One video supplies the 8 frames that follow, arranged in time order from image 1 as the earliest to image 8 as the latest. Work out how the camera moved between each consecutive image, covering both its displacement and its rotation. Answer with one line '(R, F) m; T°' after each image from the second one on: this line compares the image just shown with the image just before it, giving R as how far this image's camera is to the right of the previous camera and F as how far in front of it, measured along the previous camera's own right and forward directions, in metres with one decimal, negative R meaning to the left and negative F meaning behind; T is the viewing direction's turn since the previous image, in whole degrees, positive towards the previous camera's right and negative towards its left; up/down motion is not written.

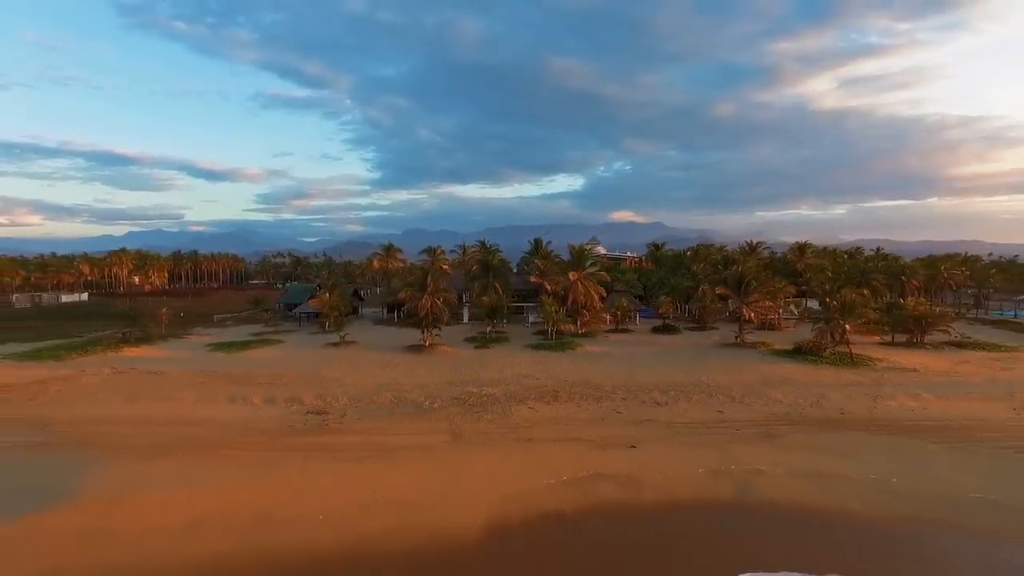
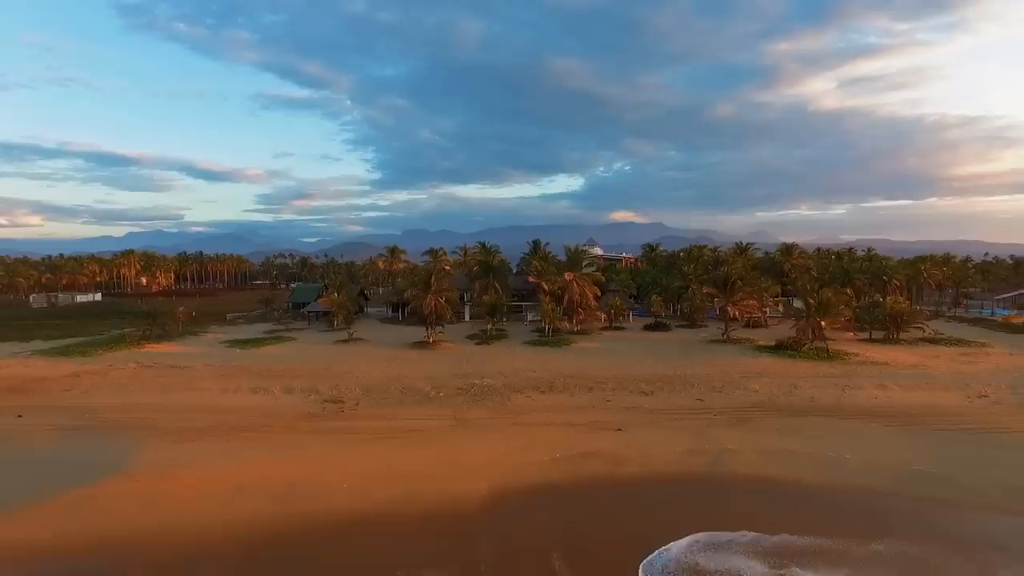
(0.0, -1.4) m; 0°
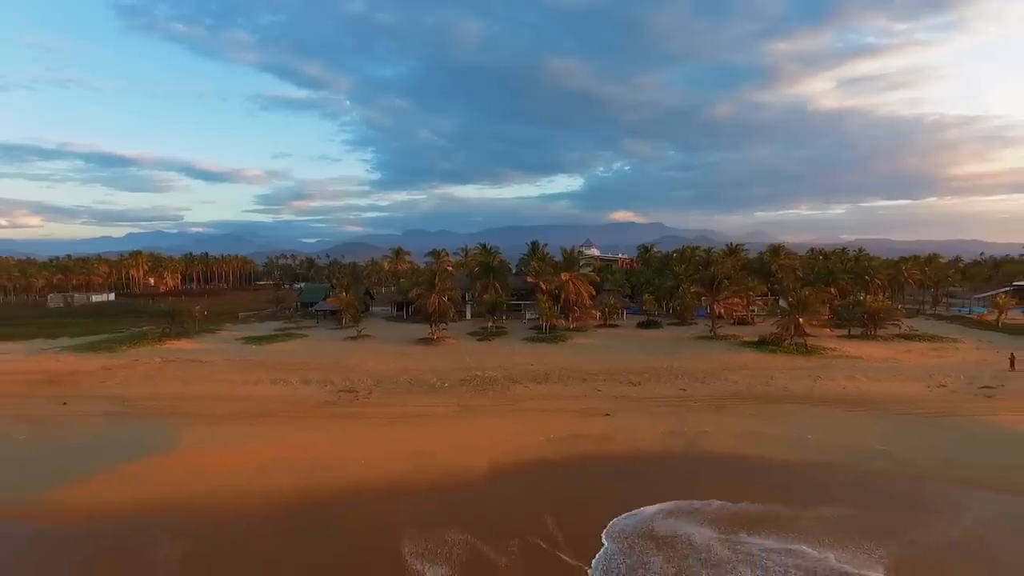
(0.0, -1.4) m; 0°
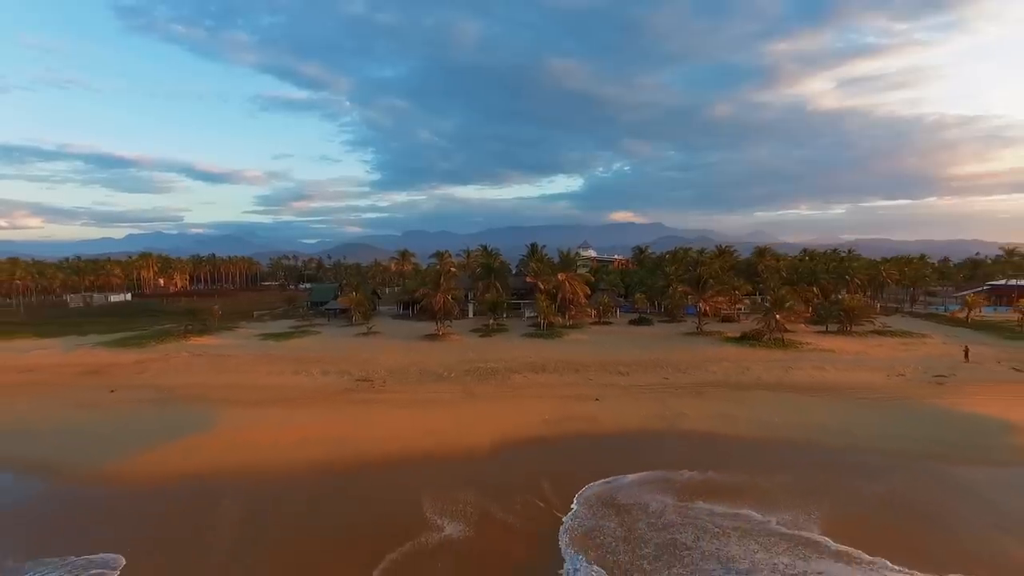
(0.0, -1.8) m; 0°
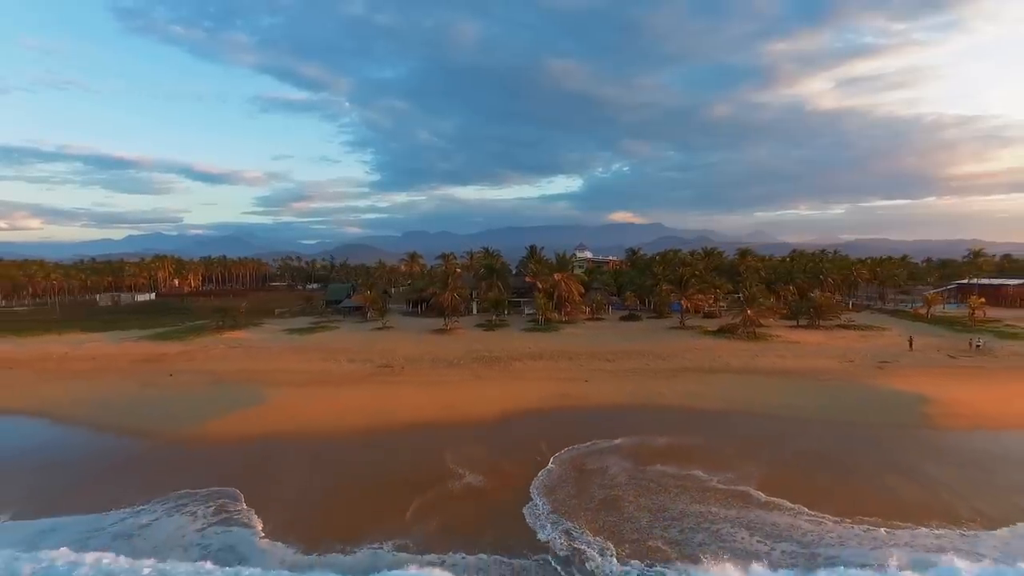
(-0.1, -2.9) m; 0°
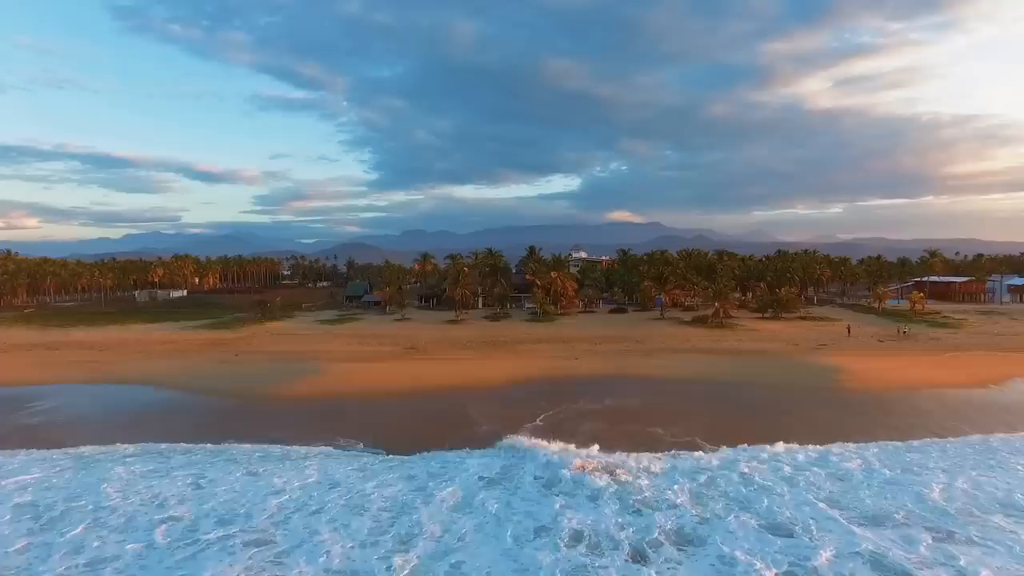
(-0.2, -4.5) m; 0°
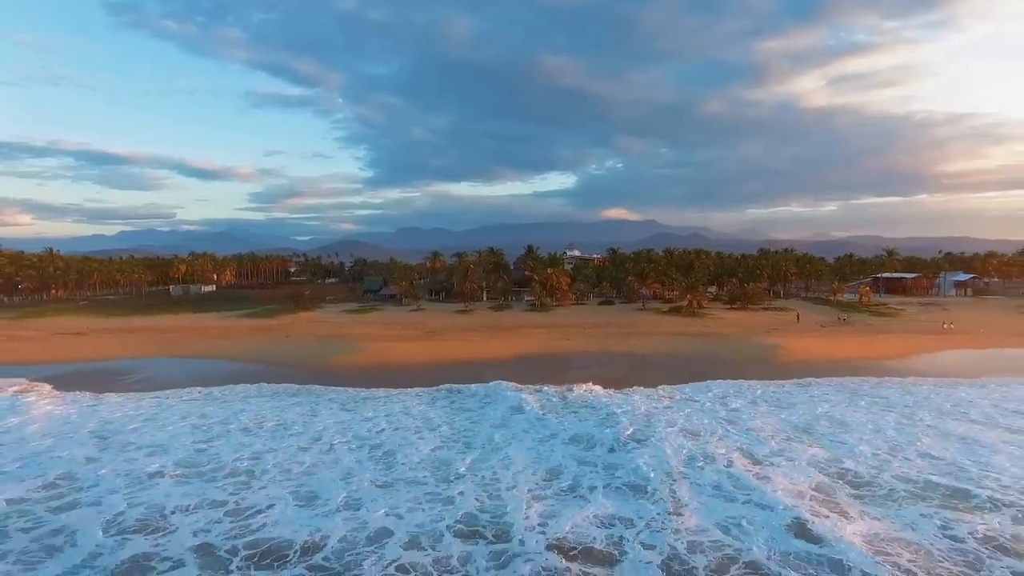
(-0.4, -5.0) m; 0°
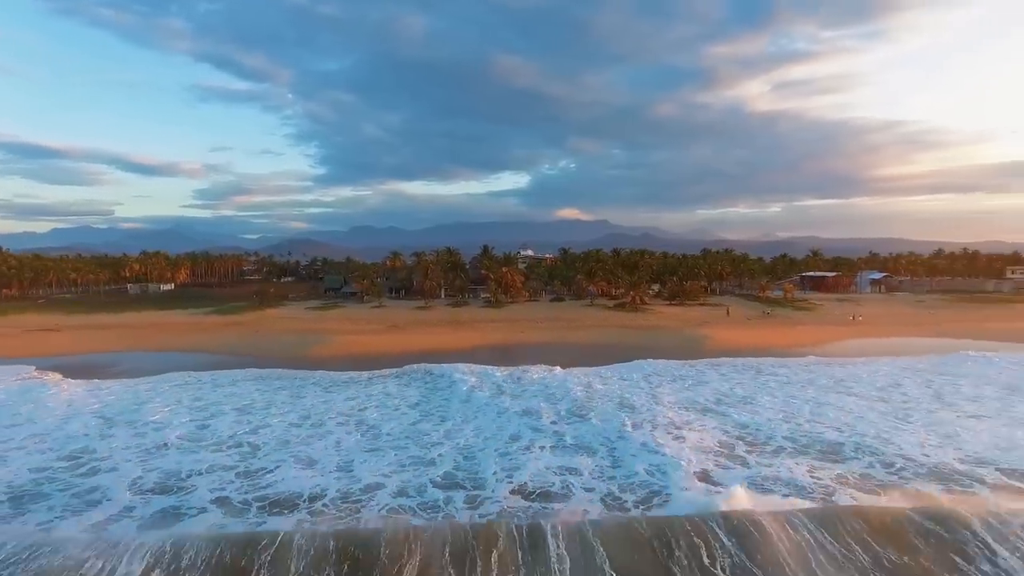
(-0.2, -2.6) m; +4°
